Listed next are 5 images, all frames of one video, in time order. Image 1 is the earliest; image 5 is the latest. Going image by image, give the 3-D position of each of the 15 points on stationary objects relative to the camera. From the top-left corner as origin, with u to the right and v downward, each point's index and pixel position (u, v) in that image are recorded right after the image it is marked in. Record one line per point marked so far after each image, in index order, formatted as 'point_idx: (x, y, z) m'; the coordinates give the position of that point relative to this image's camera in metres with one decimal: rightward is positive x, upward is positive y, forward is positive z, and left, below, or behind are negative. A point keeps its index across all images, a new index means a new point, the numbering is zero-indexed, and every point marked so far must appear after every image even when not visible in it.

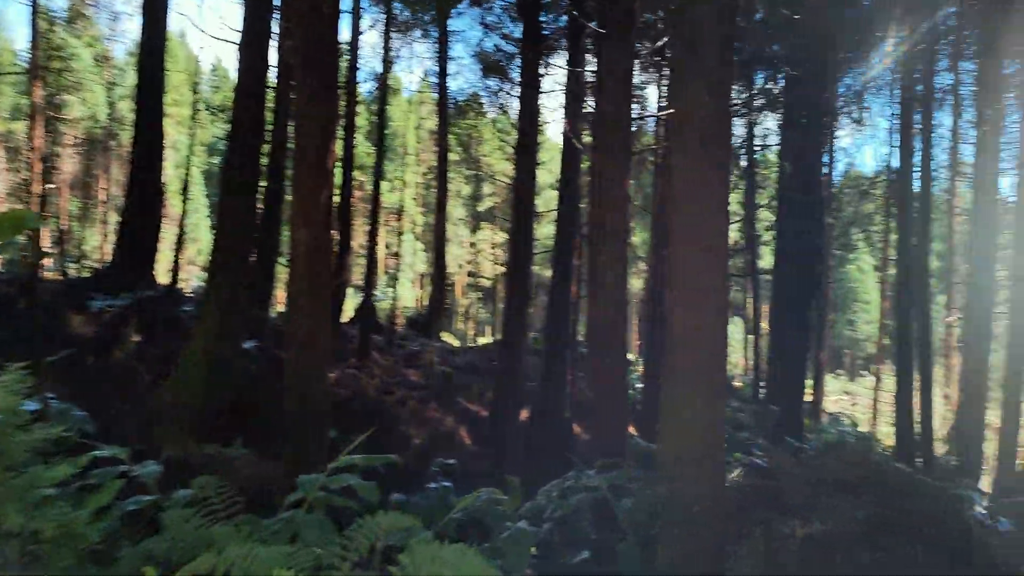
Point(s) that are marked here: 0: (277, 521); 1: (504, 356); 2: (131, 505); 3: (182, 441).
0: (-0.9, -0.9, +3.1) m
1: (-0.1, -0.8, +9.1) m
2: (-1.5, -0.8, +3.0) m
3: (-2.7, -1.3, +6.4) m
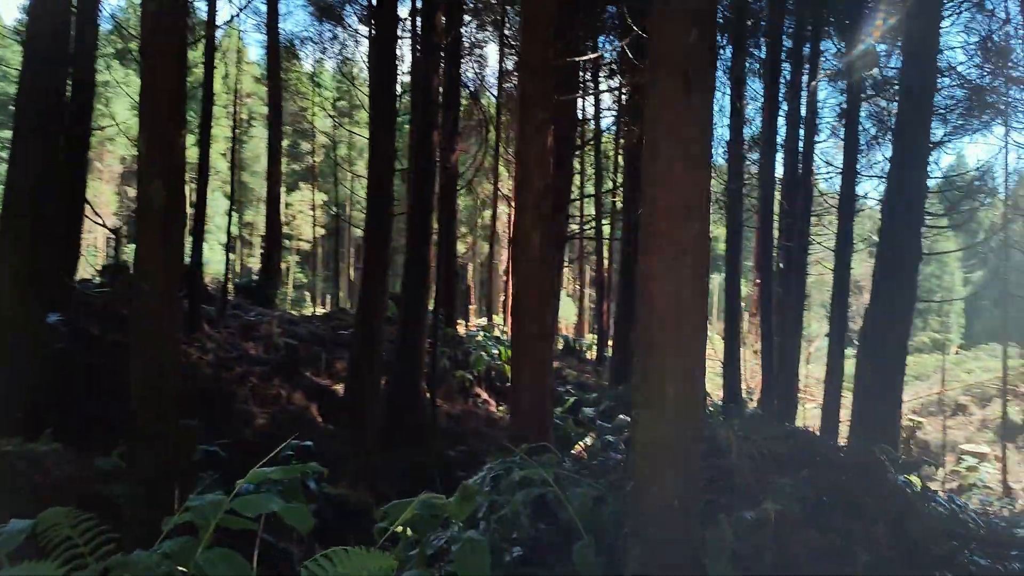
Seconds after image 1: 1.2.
0: (-1.0, -0.8, +2.3) m
1: (-1.6, -0.4, +8.4) m
2: (-1.5, -0.7, +2.1) m
3: (-3.5, -1.0, +5.2) m
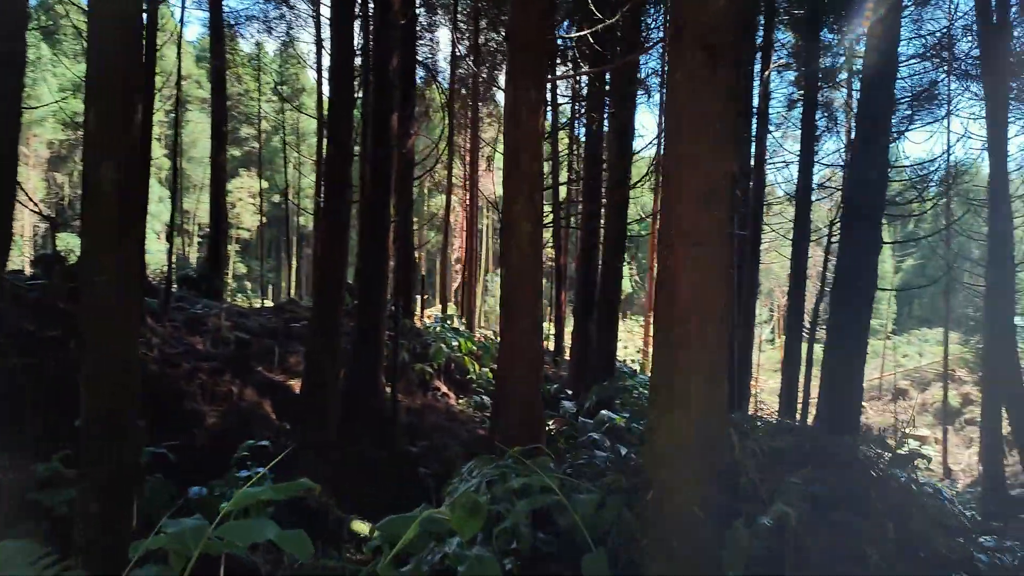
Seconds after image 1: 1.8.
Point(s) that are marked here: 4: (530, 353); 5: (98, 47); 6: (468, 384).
0: (-1.0, -0.8, +2.0) m
1: (-2.0, -0.3, +8.0) m
2: (-1.5, -0.7, +1.8) m
3: (-3.7, -1.0, +4.7) m
4: (+0.1, -0.3, +3.7) m
5: (-1.7, +1.0, +3.3) m
6: (-0.6, -1.3, +10.8) m
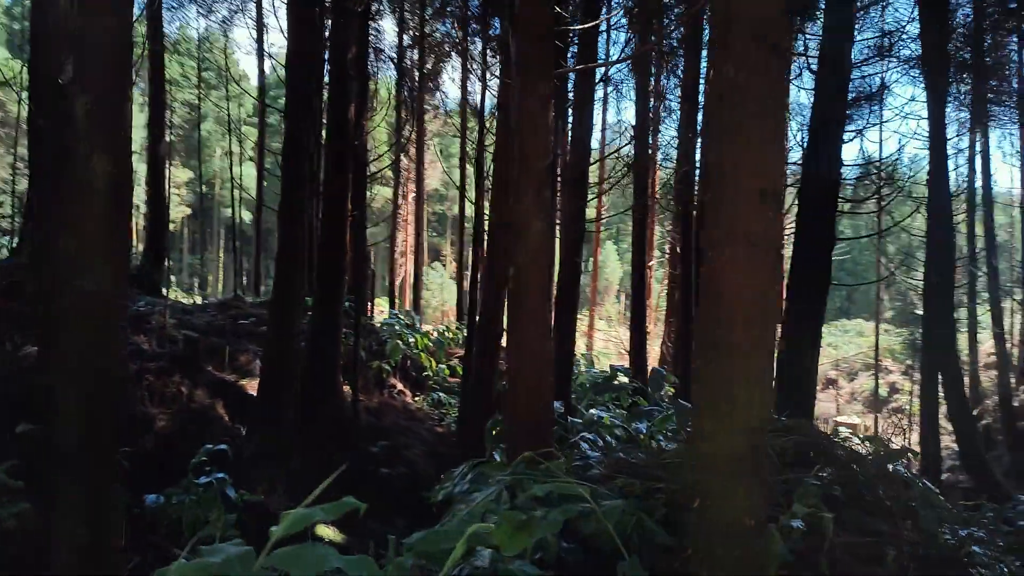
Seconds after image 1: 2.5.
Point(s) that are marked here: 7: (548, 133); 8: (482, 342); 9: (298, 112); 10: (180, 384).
0: (-0.8, -0.8, +1.8) m
1: (-2.3, -0.3, +7.7) m
2: (-1.2, -0.7, +1.6) m
3: (-3.7, -1.0, +4.2) m
4: (+0.1, -0.3, +3.6) m
5: (-1.6, +1.0, +3.0) m
6: (-1.2, -1.3, +10.6) m
7: (+0.2, +0.7, +3.6) m
8: (-0.3, -0.5, +6.6) m
9: (-2.1, +1.7, +7.7) m
10: (-3.4, -1.0, +8.0) m
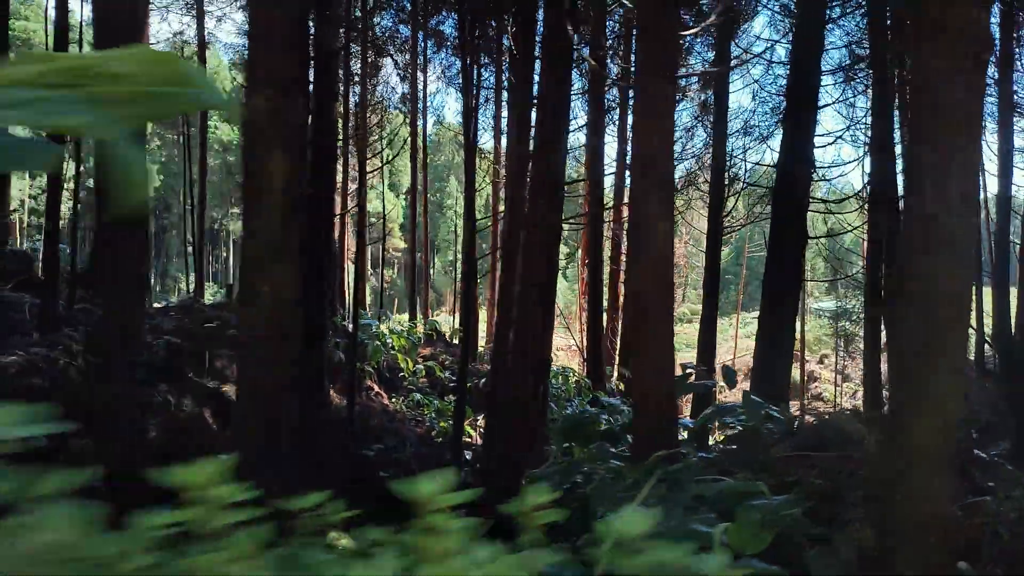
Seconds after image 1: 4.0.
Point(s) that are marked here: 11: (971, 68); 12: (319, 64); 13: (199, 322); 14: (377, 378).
0: (0.0, -0.8, +1.8) m
1: (-2.3, -0.3, +7.4) m
2: (-0.4, -0.8, +1.5) m
3: (-3.2, -1.0, +3.8) m
4: (+0.7, -0.3, +3.6) m
5: (-1.0, +1.0, +2.8) m
6: (-1.5, -1.3, +10.4) m
7: (+0.7, +0.7, +3.6) m
8: (-0.1, -0.5, +6.6) m
9: (-2.1, +1.7, +7.4) m
10: (-3.4, -1.0, +7.6) m
11: (+1.5, +0.8, +2.6) m
12: (-2.0, +2.4, +8.2) m
13: (-3.9, -0.4, +9.6) m
14: (-1.7, -1.2, +10.1) m
